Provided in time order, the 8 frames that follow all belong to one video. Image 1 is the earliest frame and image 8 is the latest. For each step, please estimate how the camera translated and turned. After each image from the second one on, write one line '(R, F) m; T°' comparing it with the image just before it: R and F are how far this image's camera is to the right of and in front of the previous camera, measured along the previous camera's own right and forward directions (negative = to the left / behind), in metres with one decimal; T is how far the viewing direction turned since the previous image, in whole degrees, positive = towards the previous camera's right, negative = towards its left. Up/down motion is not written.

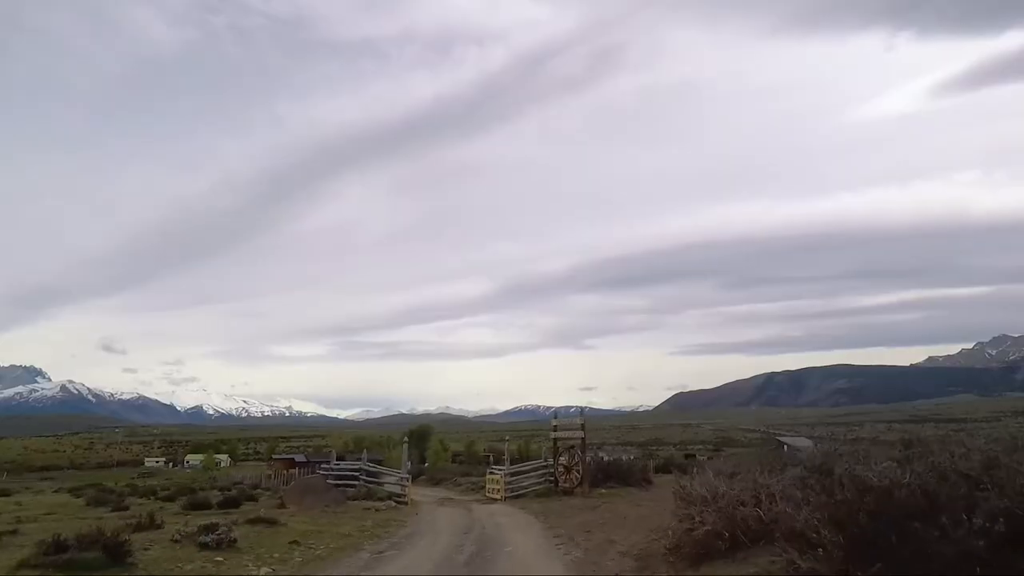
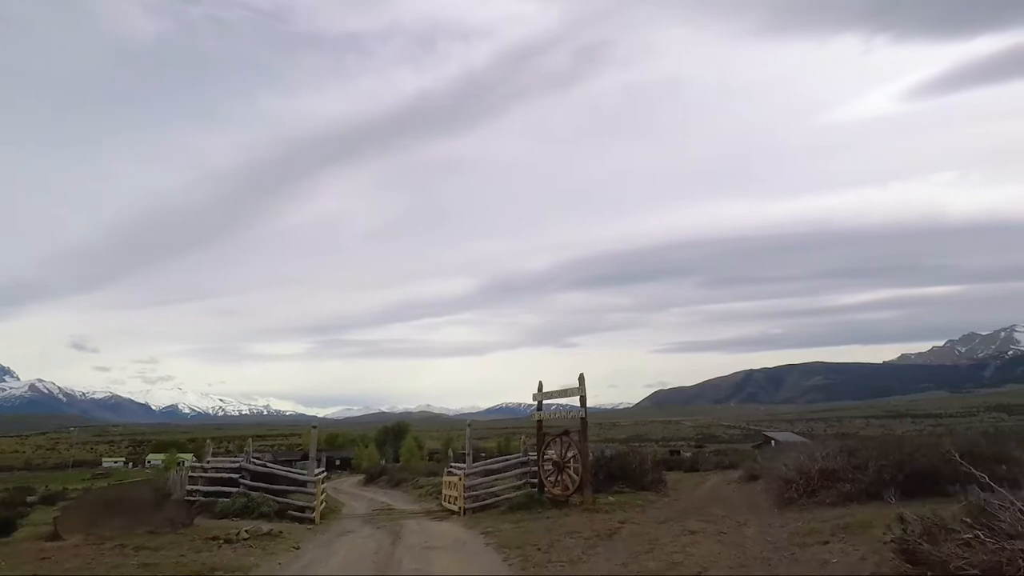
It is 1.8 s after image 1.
(+0.4, +2.6) m; +1°
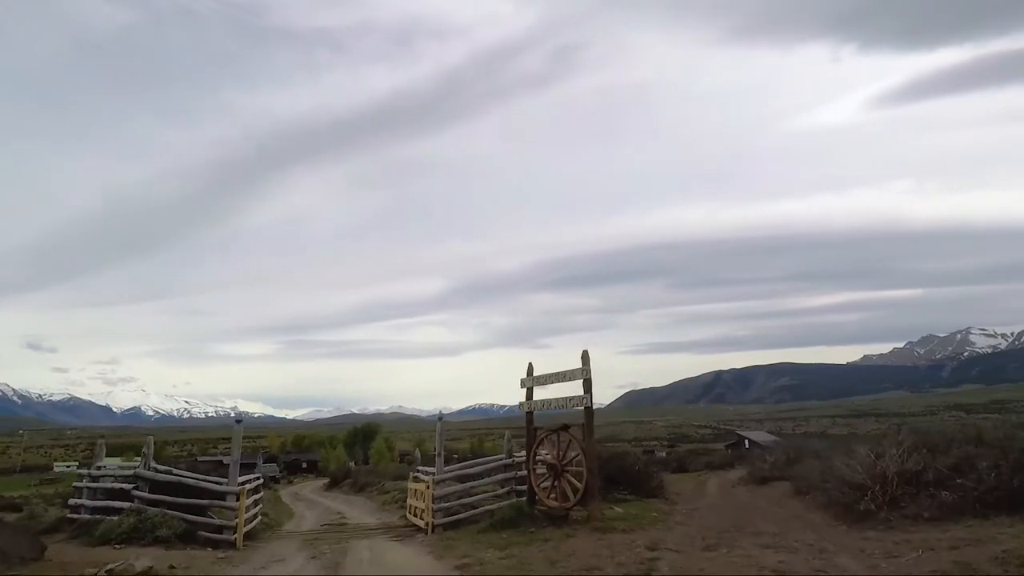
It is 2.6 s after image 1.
(-0.1, +1.8) m; +2°
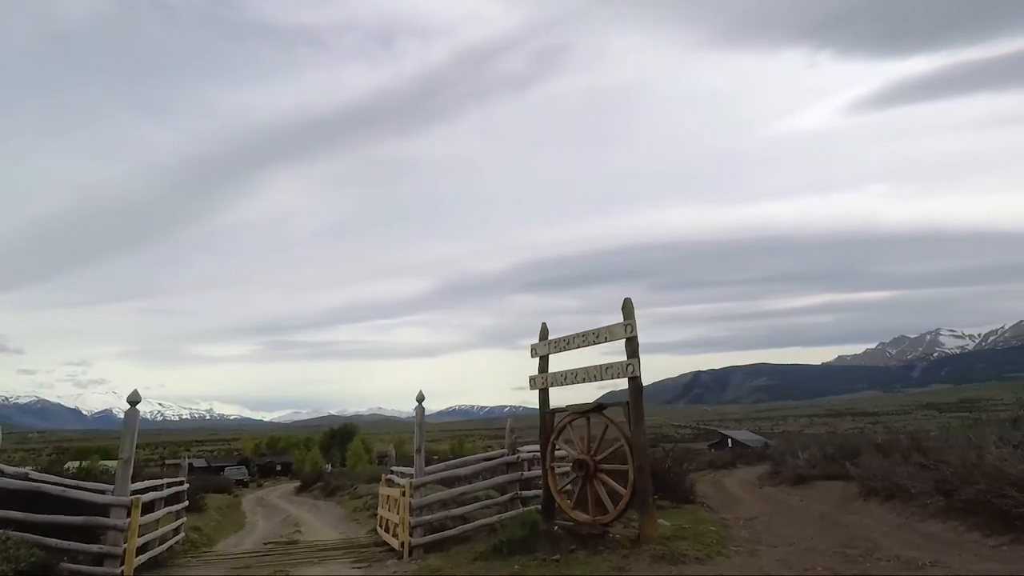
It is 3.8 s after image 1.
(-0.2, +1.9) m; +2°
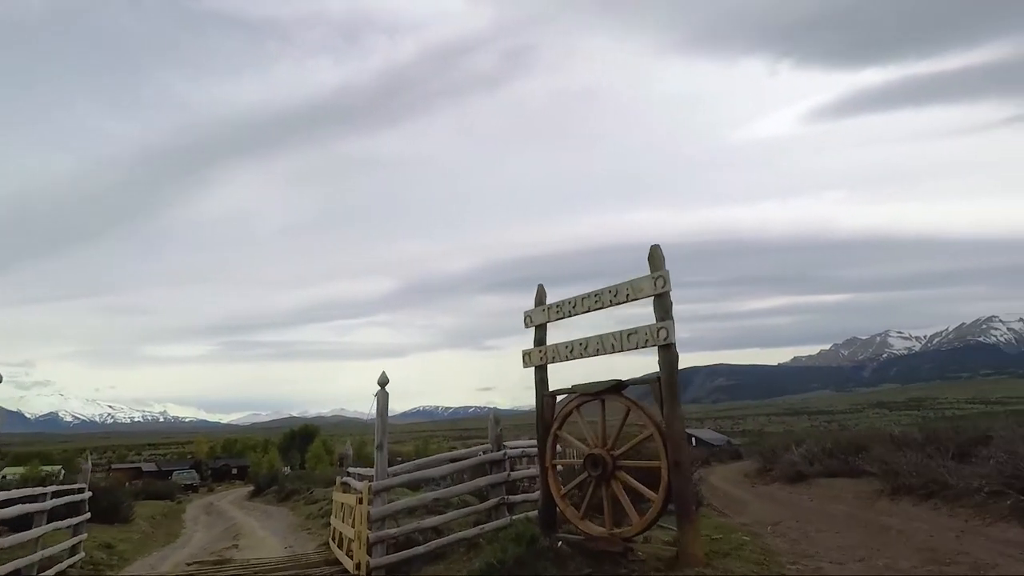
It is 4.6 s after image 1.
(-0.1, +1.1) m; +3°
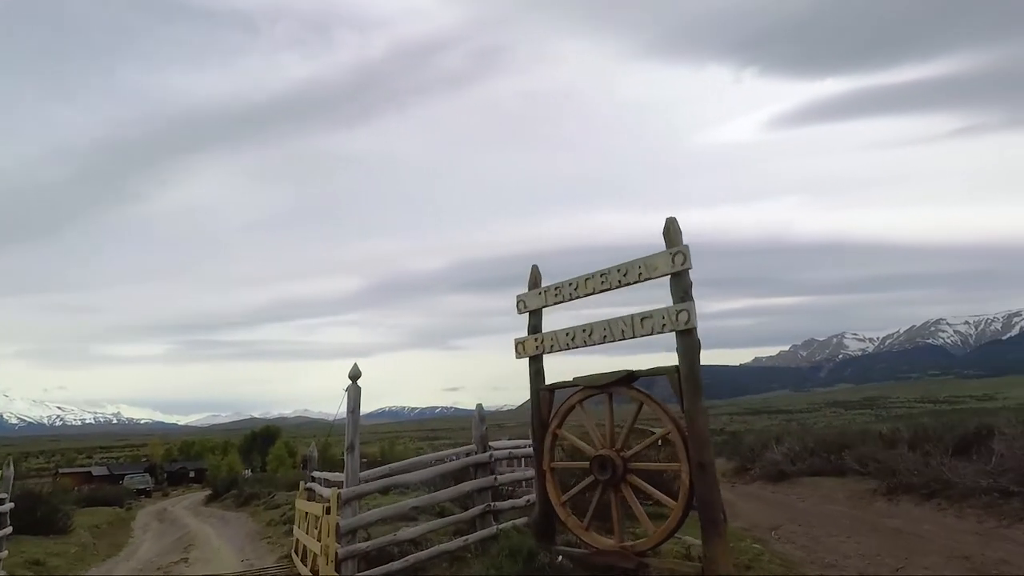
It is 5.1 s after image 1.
(-0.1, +0.5) m; +3°
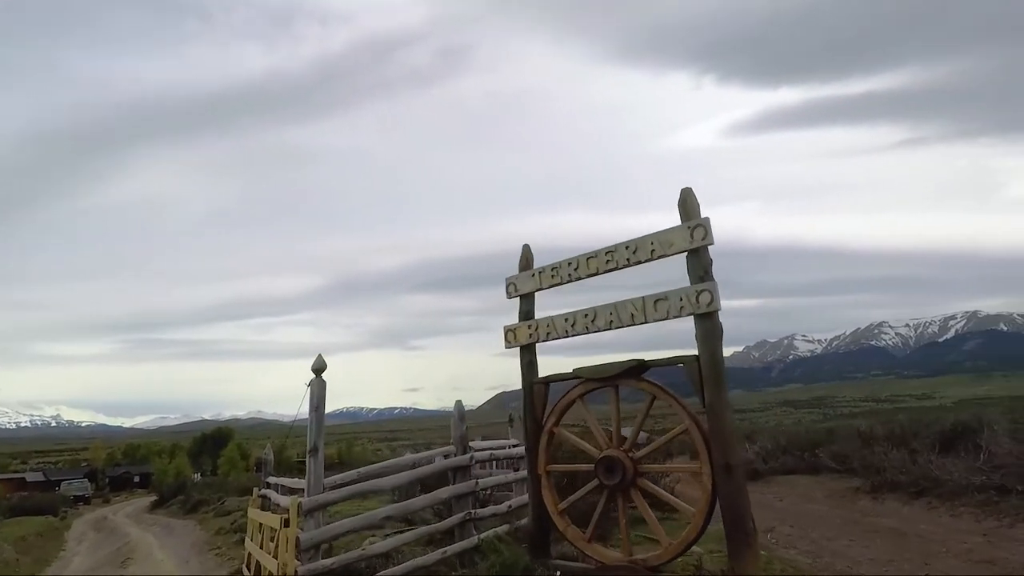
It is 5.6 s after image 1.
(-0.1, +0.4) m; +3°
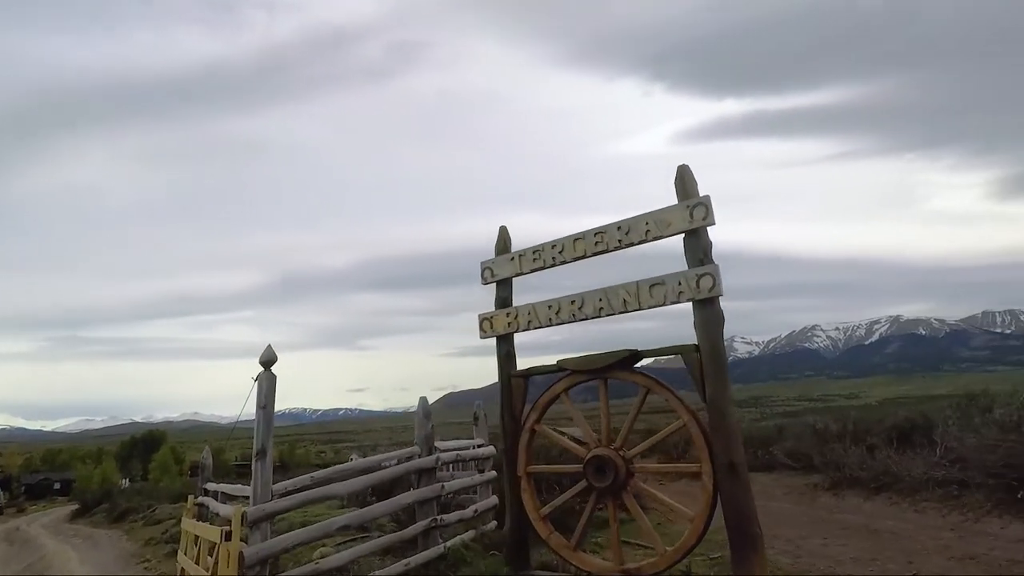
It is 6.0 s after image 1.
(-0.1, +0.3) m; +4°
